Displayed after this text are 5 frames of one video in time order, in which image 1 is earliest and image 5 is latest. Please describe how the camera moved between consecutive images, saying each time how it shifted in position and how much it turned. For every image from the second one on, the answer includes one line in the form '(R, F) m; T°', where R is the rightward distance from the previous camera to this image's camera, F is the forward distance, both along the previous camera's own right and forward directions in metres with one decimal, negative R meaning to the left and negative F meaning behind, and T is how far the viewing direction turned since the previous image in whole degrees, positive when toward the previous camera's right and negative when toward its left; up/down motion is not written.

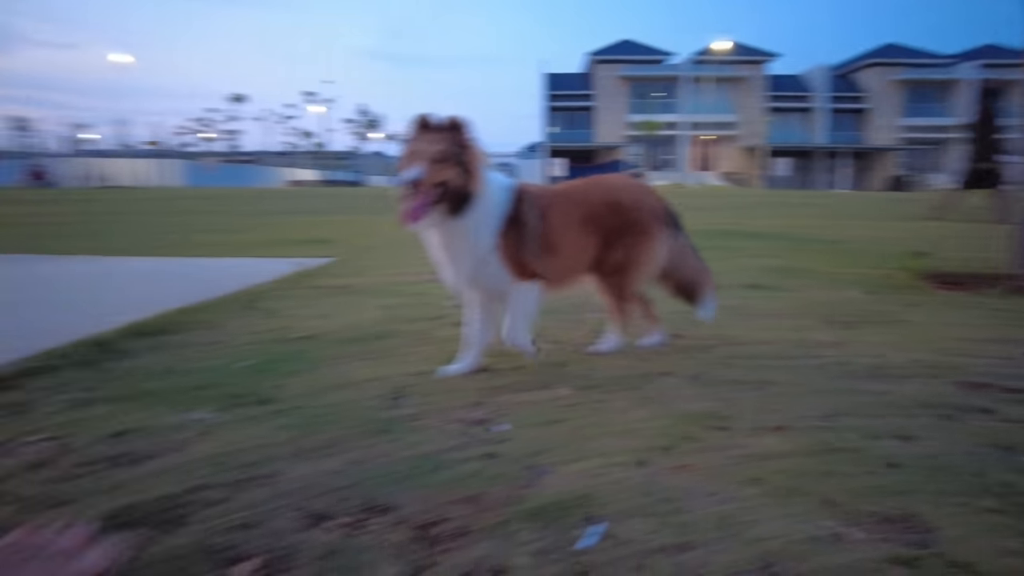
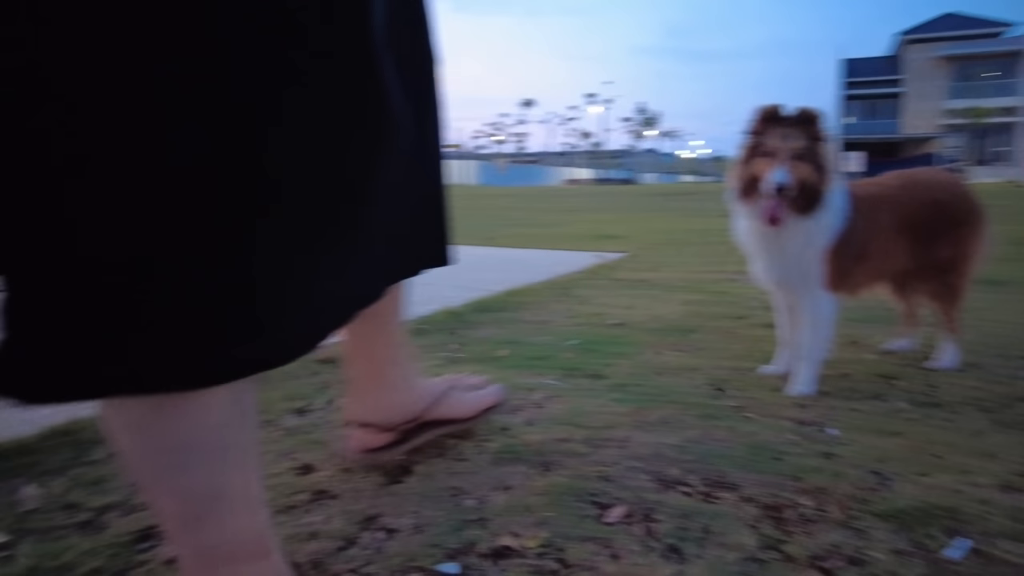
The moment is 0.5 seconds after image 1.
(-0.2, -0.2) m; -22°
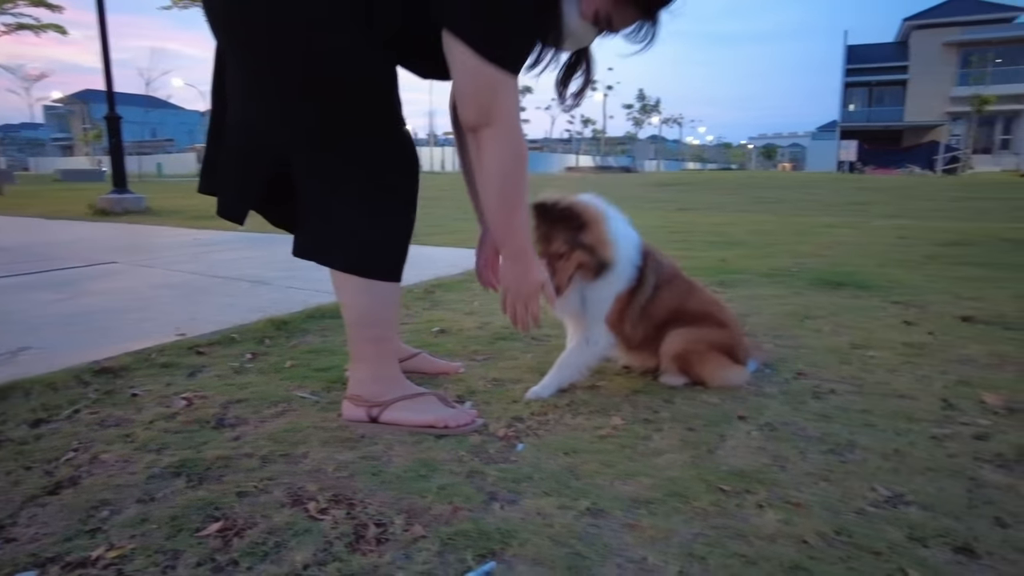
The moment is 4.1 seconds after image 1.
(+1.0, -0.1) m; -1°
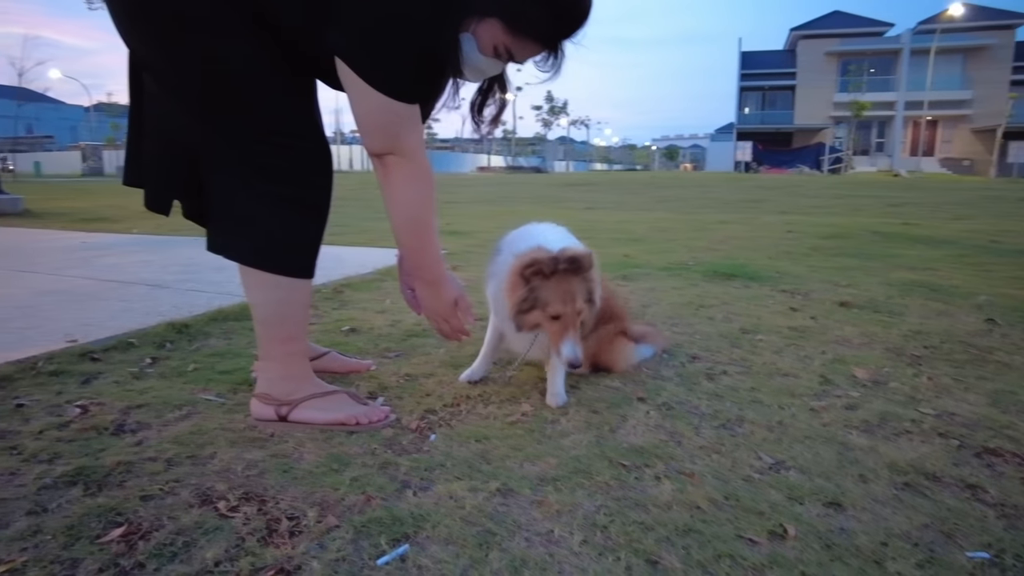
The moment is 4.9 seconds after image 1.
(0.0, -0.1) m; +7°
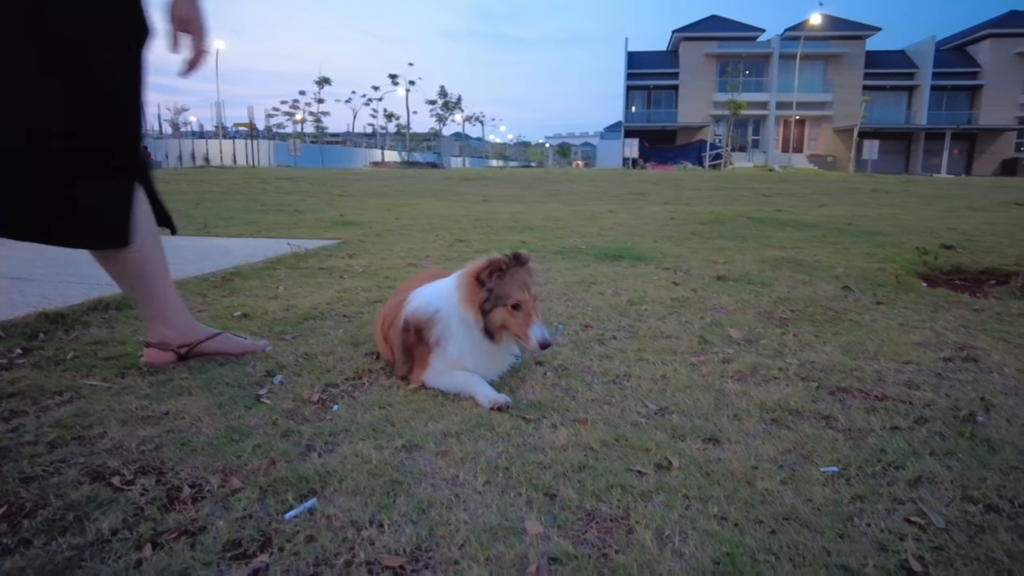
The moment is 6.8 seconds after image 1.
(0.0, -0.1) m; +9°
